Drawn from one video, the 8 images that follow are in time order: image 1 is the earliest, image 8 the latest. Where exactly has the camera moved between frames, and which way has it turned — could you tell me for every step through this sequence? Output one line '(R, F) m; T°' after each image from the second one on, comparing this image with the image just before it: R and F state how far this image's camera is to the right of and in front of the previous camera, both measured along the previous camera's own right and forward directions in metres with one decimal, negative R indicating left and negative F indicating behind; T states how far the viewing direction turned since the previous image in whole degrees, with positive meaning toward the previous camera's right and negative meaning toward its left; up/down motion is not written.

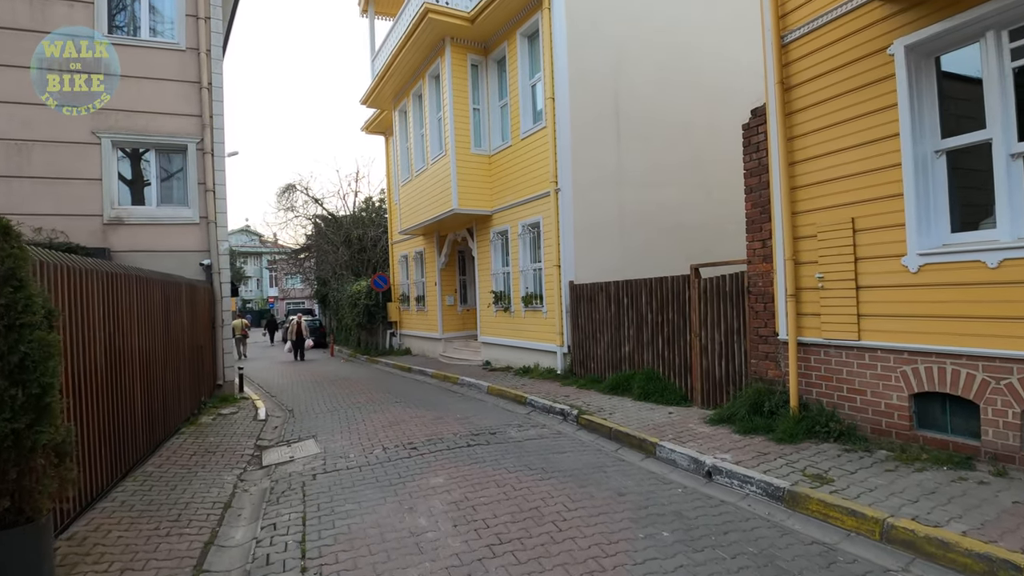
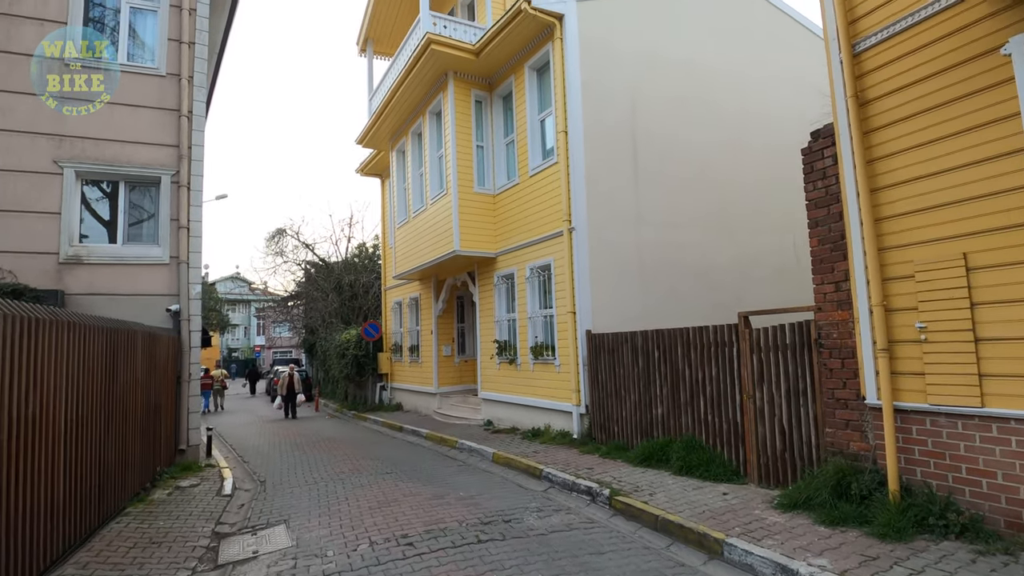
(-0.3, +1.2) m; +1°
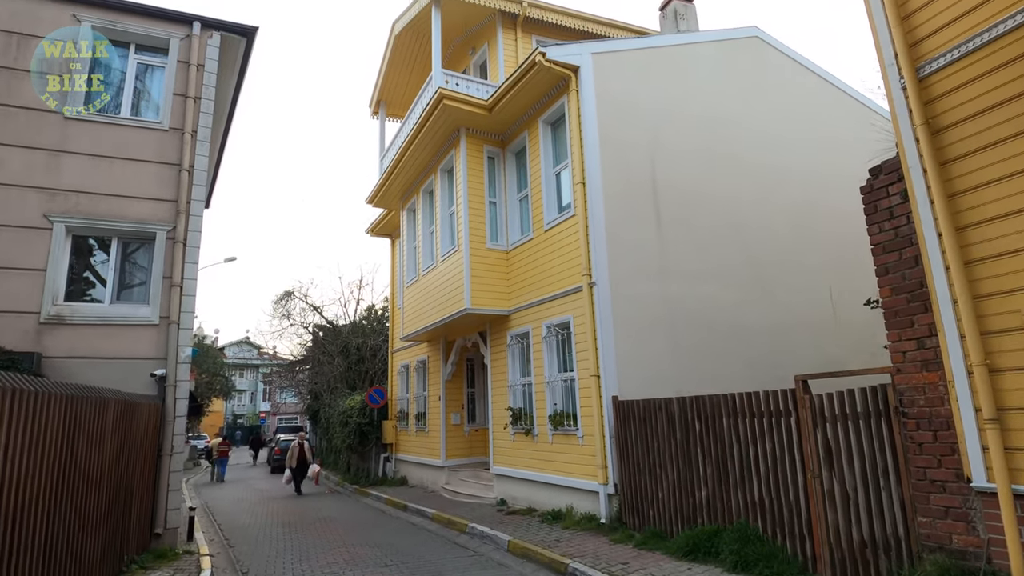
(-0.1, +0.8) m; -1°
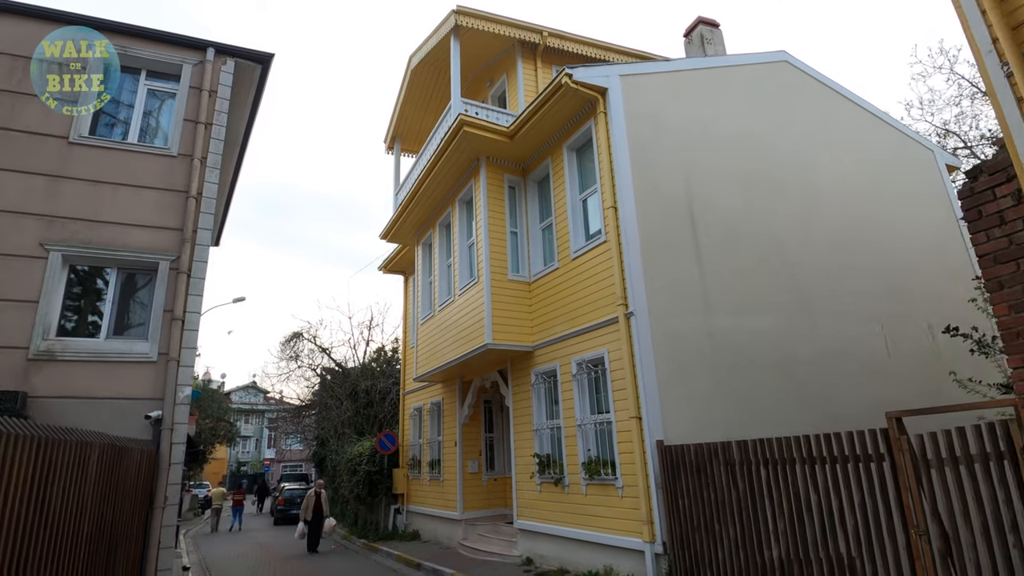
(-0.3, +0.7) m; -1°
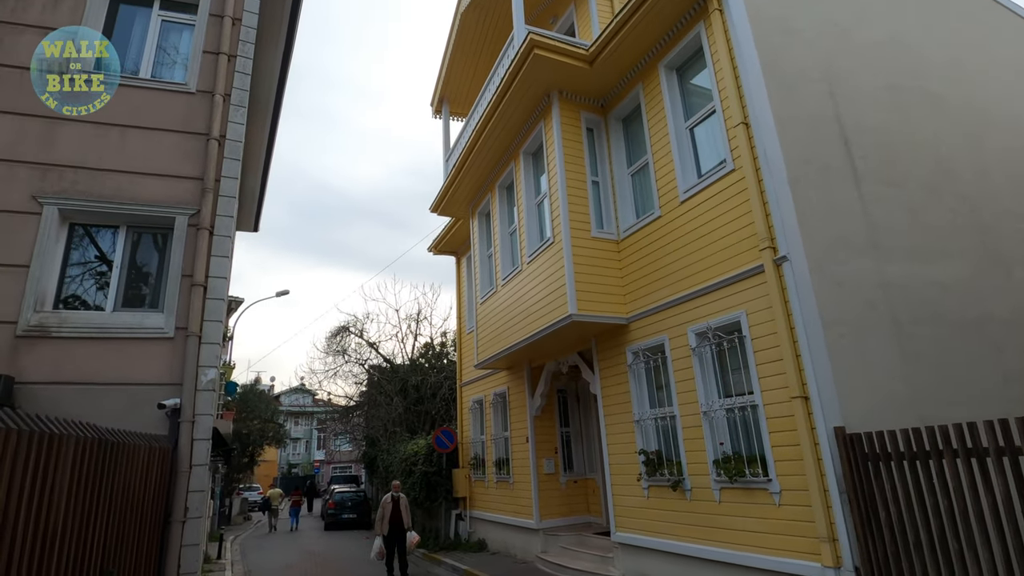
(-0.7, +1.8) m; -4°
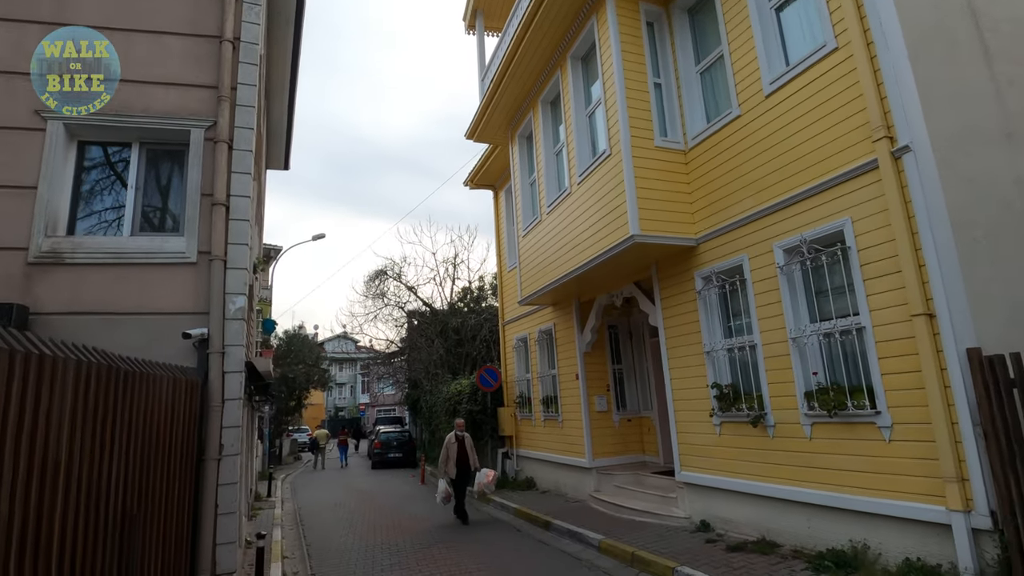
(-0.2, +0.8) m; -4°
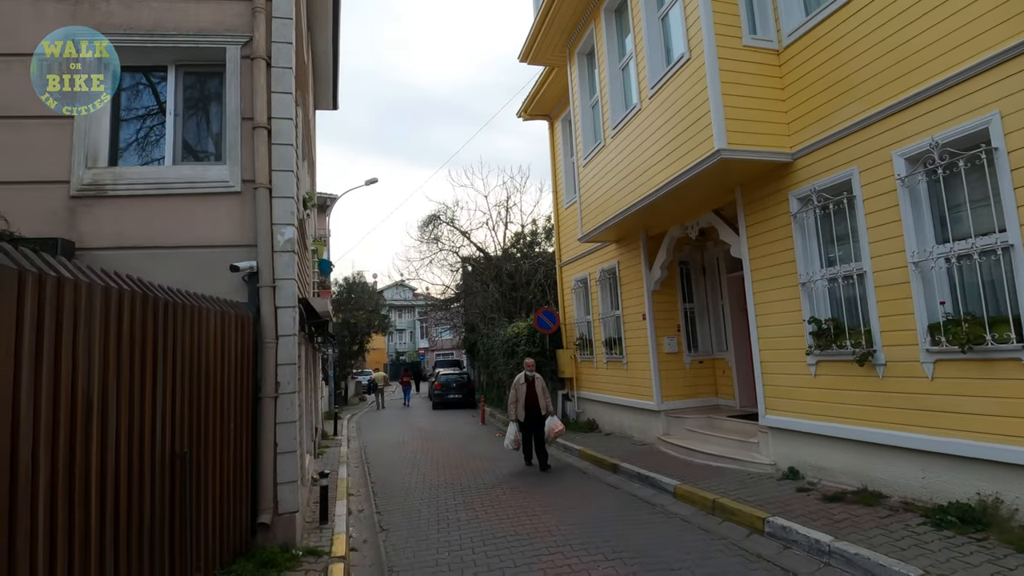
(-0.1, +0.6) m; -6°
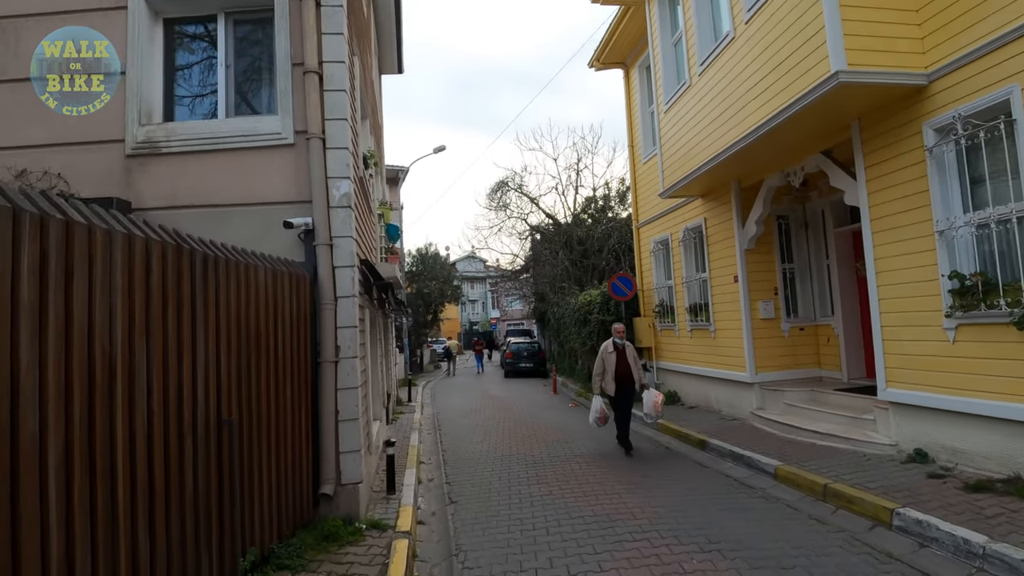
(0.0, +0.5) m; -7°
